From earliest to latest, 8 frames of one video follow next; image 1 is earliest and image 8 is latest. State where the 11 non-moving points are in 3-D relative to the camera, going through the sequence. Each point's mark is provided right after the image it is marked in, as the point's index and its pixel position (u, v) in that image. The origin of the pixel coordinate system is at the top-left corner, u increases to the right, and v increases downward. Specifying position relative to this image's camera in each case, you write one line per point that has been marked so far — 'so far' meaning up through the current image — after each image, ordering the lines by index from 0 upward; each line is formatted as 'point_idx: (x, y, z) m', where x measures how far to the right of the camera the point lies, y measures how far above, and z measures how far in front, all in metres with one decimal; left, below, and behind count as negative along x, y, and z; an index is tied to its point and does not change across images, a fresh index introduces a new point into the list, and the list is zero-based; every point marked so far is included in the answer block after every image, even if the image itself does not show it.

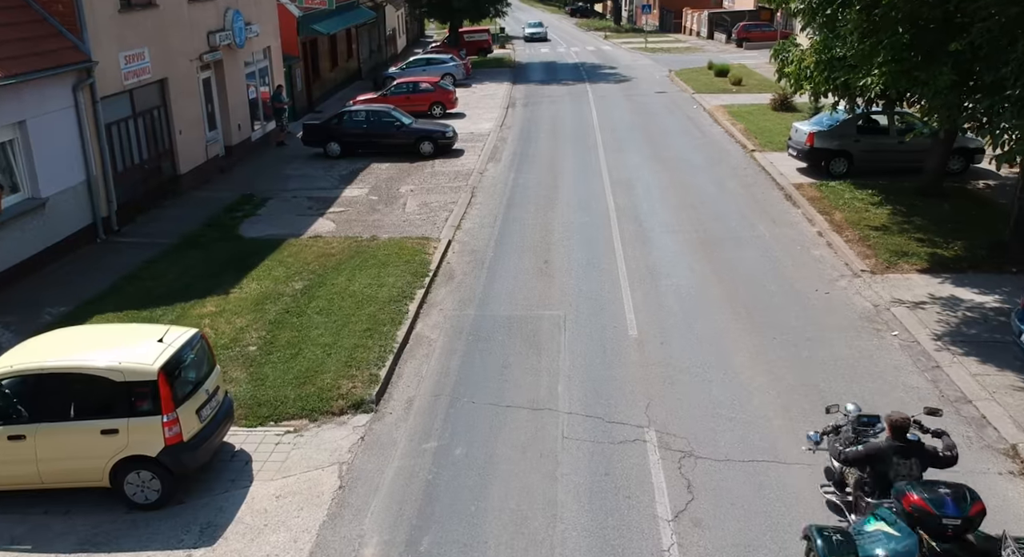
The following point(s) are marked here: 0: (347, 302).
0: (-2.4, -0.3, +14.0) m
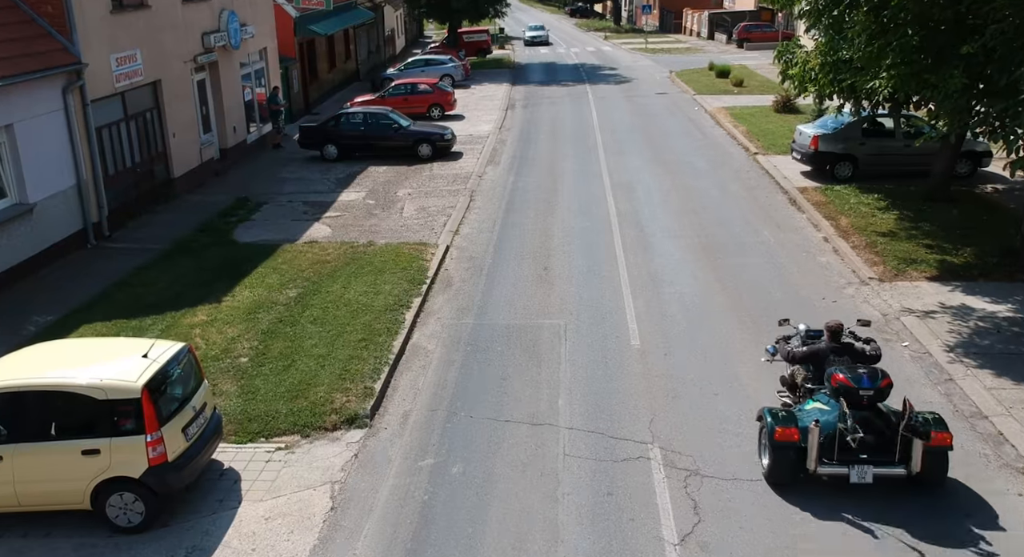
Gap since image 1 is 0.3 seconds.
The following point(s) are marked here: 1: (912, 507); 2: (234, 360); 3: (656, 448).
0: (-2.4, -0.5, +13.6) m
1: (+3.6, -2.0, +8.6) m
2: (-3.5, -1.0, +12.0) m
3: (+1.5, -1.7, +9.7) m
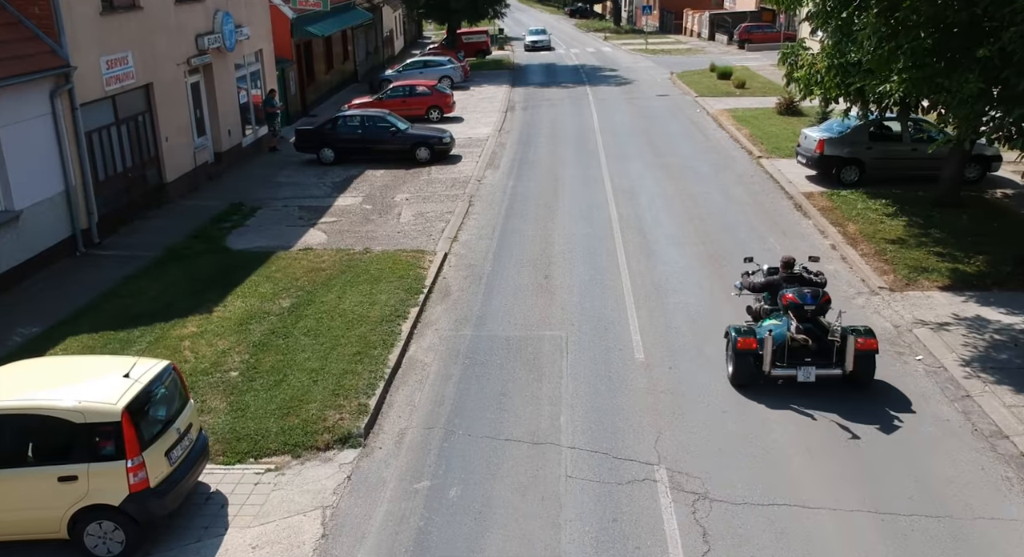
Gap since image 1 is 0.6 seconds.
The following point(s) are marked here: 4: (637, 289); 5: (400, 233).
0: (-2.4, -0.6, +13.2) m
1: (+3.6, -2.2, +8.2) m
2: (-3.5, -1.2, +11.6) m
3: (+1.4, -1.8, +9.3) m
4: (+1.9, -0.2, +14.7) m
5: (-2.2, +0.9, +18.5) m
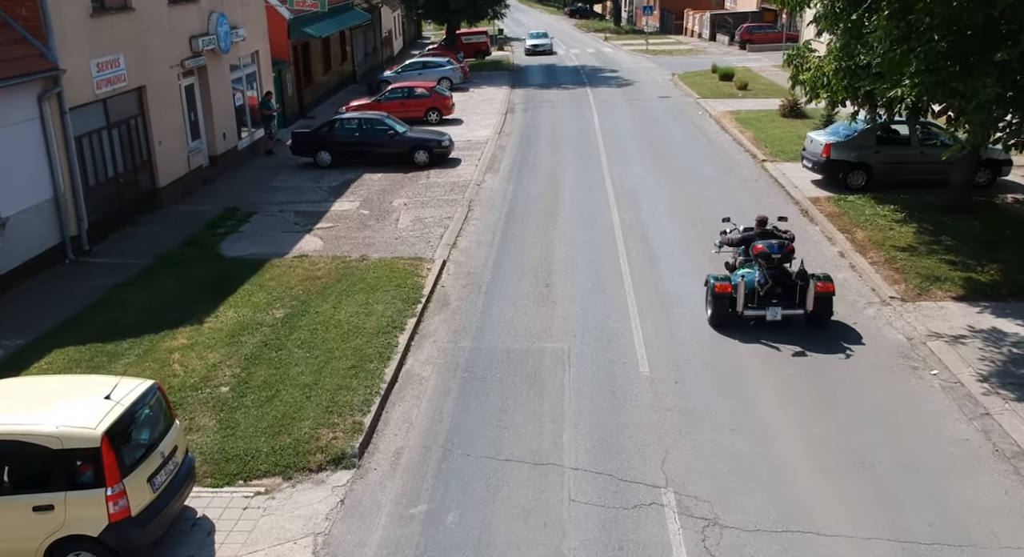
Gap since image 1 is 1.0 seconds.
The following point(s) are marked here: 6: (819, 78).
0: (-2.4, -0.7, +12.8) m
1: (+3.6, -2.3, +7.7) m
2: (-3.5, -1.3, +11.2) m
3: (+1.5, -2.0, +8.9) m
4: (+1.9, -0.3, +14.3) m
5: (-2.2, +0.7, +18.1) m
6: (+5.9, +3.9, +18.5) m
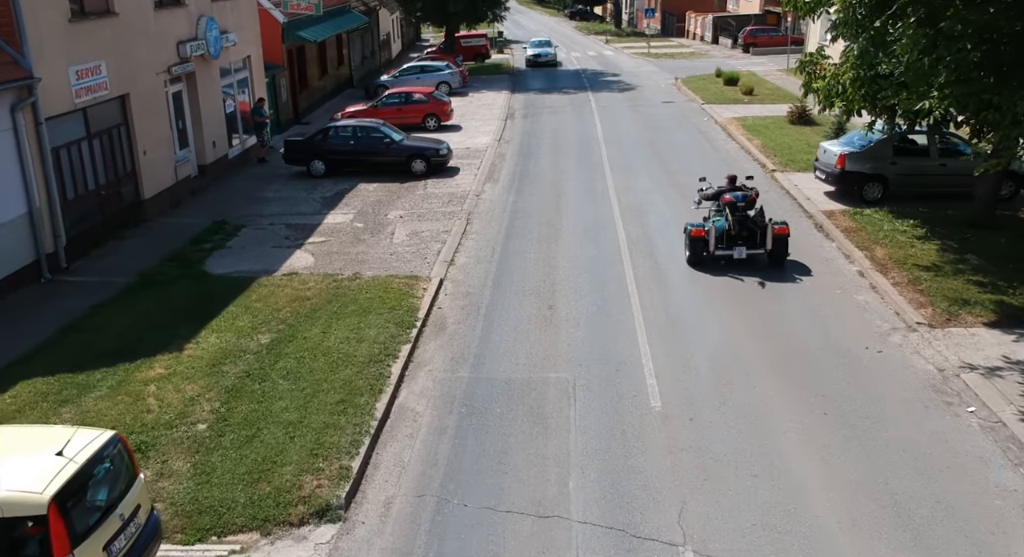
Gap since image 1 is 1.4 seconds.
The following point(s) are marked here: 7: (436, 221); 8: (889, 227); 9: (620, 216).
0: (-2.4, -1.0, +12.0) m
1: (+3.6, -2.6, +6.9) m
2: (-3.5, -1.6, +10.4) m
3: (+1.5, -2.3, +8.1) m
4: (+1.9, -0.6, +13.4) m
5: (-2.1, +0.4, +17.3) m
6: (+5.9, +3.5, +17.6) m
7: (-1.6, +1.2, +19.5) m
8: (+6.5, +0.9, +16.7) m
9: (+2.2, +1.3, +19.3) m
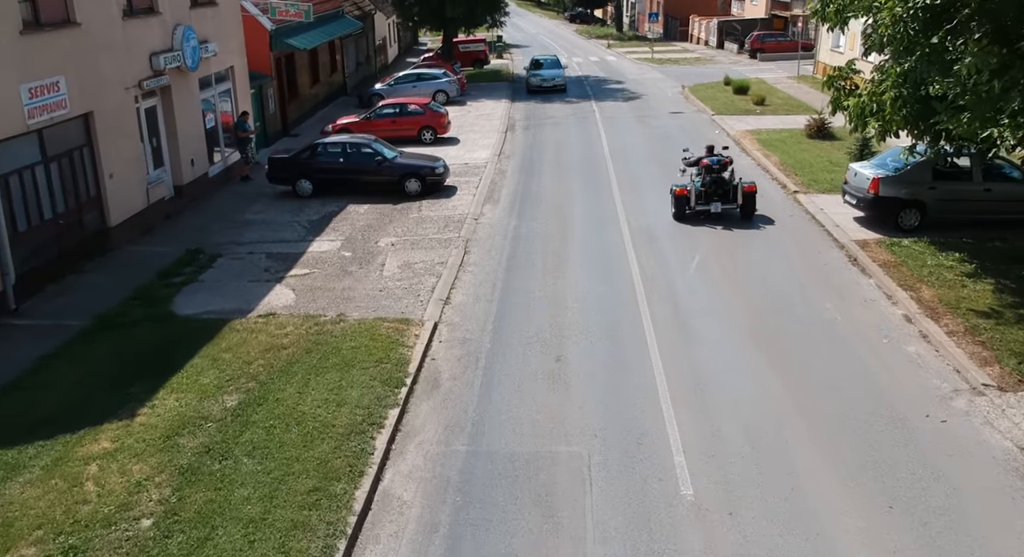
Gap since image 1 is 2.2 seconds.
0: (-2.4, -1.7, +10.3) m
1: (+3.6, -3.2, +5.2) m
2: (-3.4, -2.2, +8.7) m
3: (+1.5, -2.9, +6.4) m
4: (+2.0, -1.2, +11.7) m
5: (-2.1, -0.2, +15.6) m
6: (+5.9, +2.9, +16.0) m
7: (-1.5, +0.5, +17.8) m
8: (+6.6, +0.3, +15.0) m
9: (+2.2, +0.6, +17.6) m
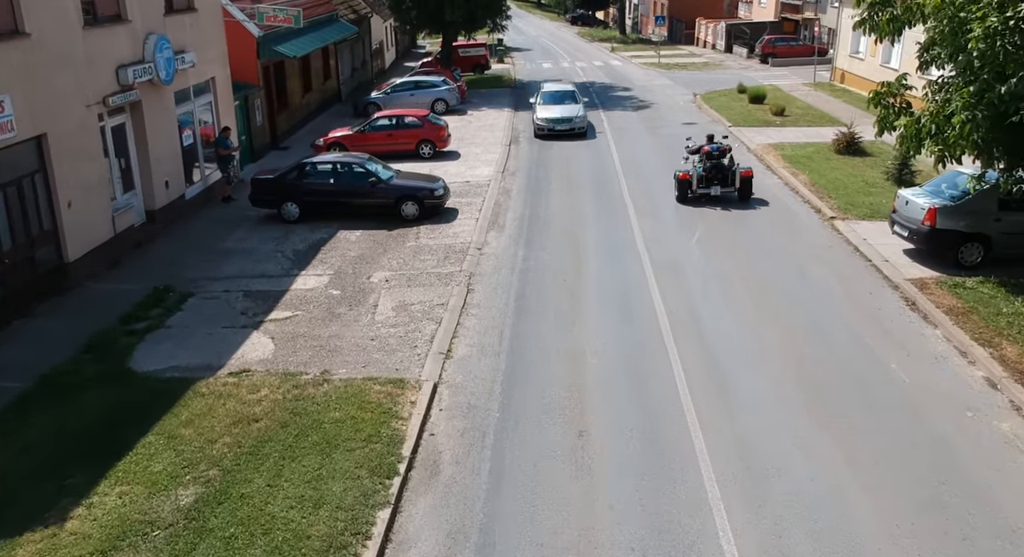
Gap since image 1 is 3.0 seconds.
0: (-2.2, -2.3, +8.3) m
1: (+3.8, -3.9, +3.2) m
2: (-3.3, -2.9, +6.7) m
3: (+1.7, -3.6, +4.4) m
4: (+2.1, -1.9, +9.7) m
5: (-2.0, -0.9, +13.6) m
6: (+6.1, +2.2, +14.0) m
7: (-1.4, -0.2, +15.8) m
8: (+6.7, -0.4, +13.1) m
9: (+2.3, -0.1, +15.6) m
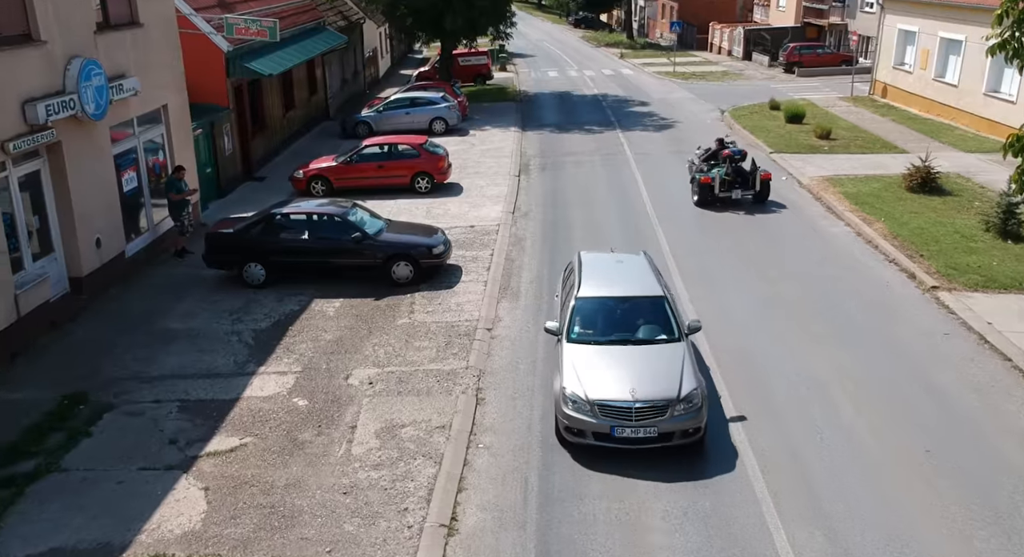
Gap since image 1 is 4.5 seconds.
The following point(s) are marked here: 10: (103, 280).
0: (-1.9, -3.7, +4.4) m
1: (+4.1, -5.2, -0.7) m
2: (-3.0, -4.2, +2.8) m
3: (+2.0, -4.9, +0.5) m
4: (+2.4, -3.2, +5.8) m
5: (-1.7, -2.2, +9.7) m
6: (+6.4, +0.9, +10.1) m
7: (-1.1, -1.5, +11.9) m
8: (+7.0, -1.7, +9.1) m
9: (+2.6, -1.4, +11.7) m
10: (-6.8, 0.0, +15.9) m
